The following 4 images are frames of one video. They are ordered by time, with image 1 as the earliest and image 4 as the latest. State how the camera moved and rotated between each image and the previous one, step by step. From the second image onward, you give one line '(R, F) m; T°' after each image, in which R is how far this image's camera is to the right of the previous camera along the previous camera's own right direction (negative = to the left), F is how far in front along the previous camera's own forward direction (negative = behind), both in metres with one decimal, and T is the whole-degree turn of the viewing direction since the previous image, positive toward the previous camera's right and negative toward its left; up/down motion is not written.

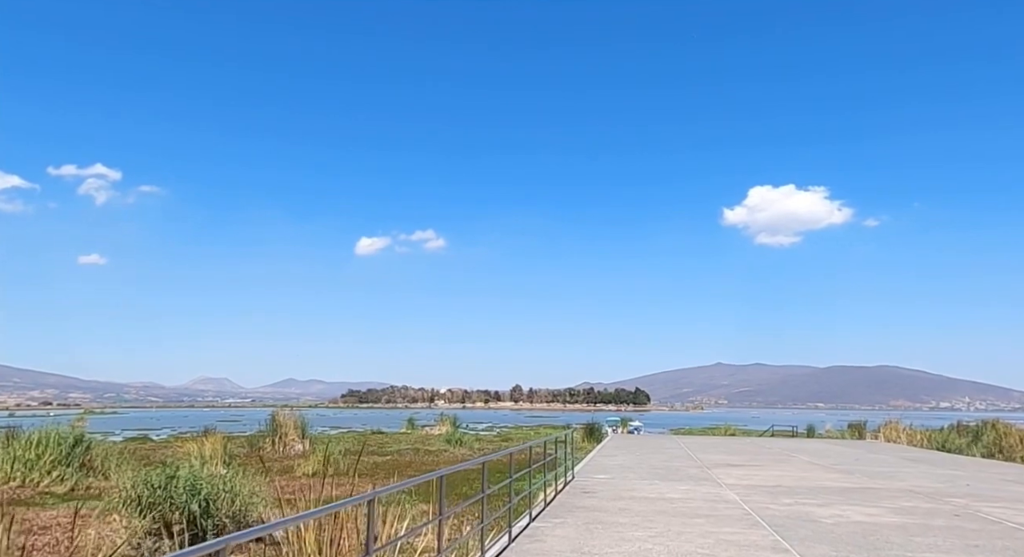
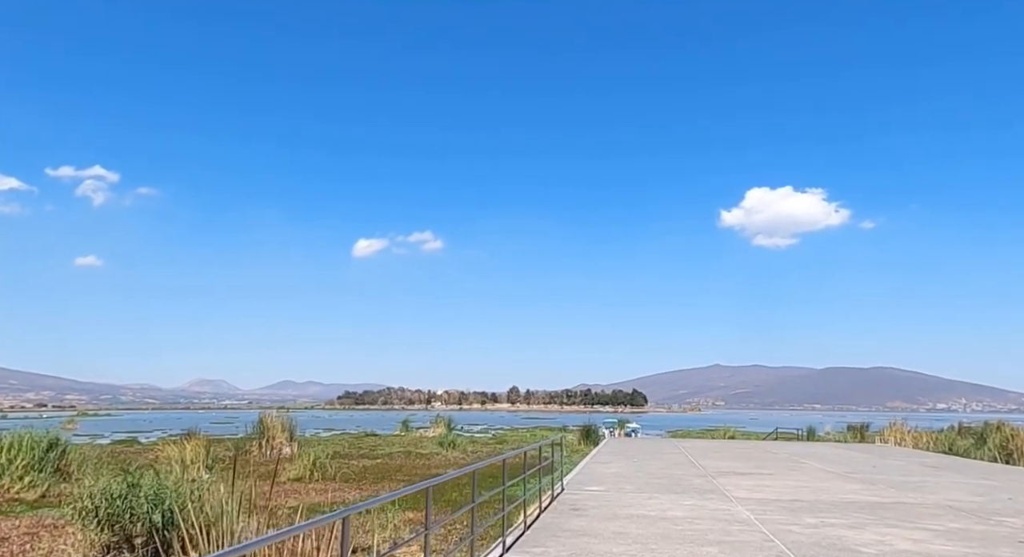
(+0.1, +0.7) m; 0°
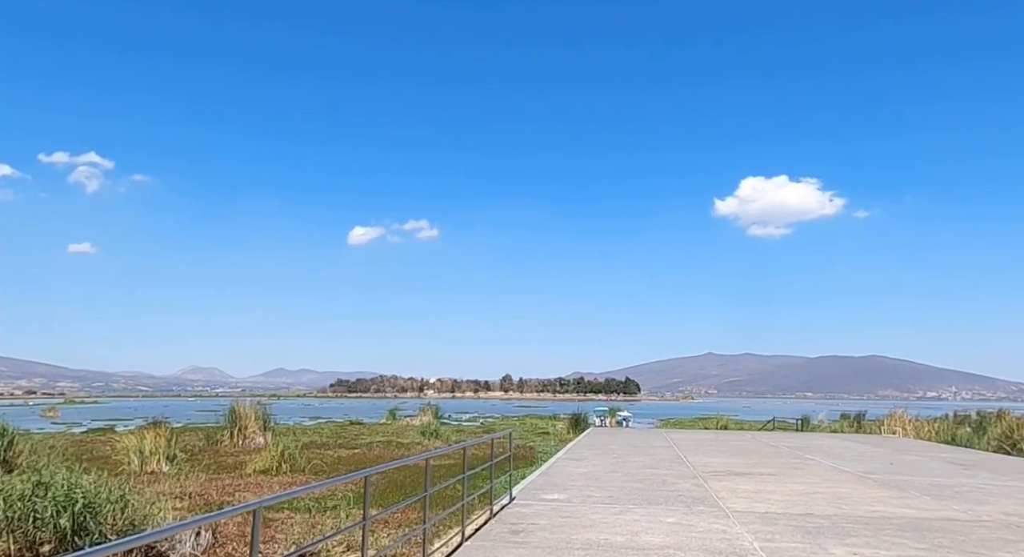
(+0.3, +1.2) m; 0°
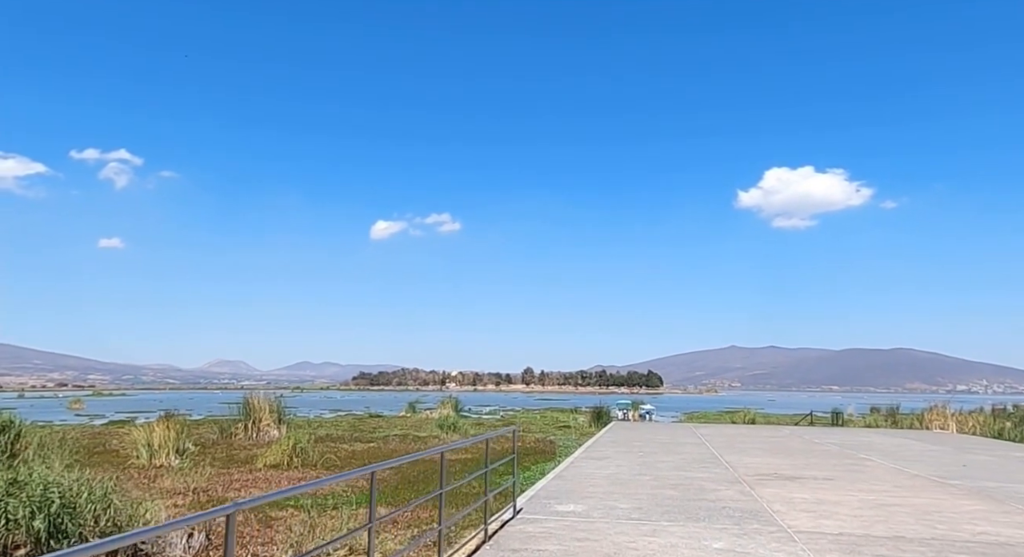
(+0.1, +0.8) m; -2°
